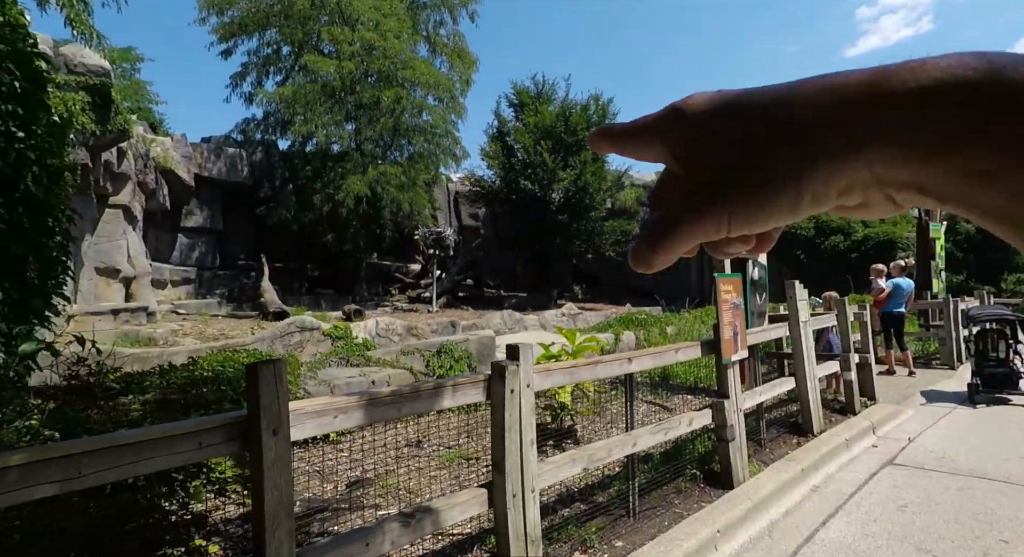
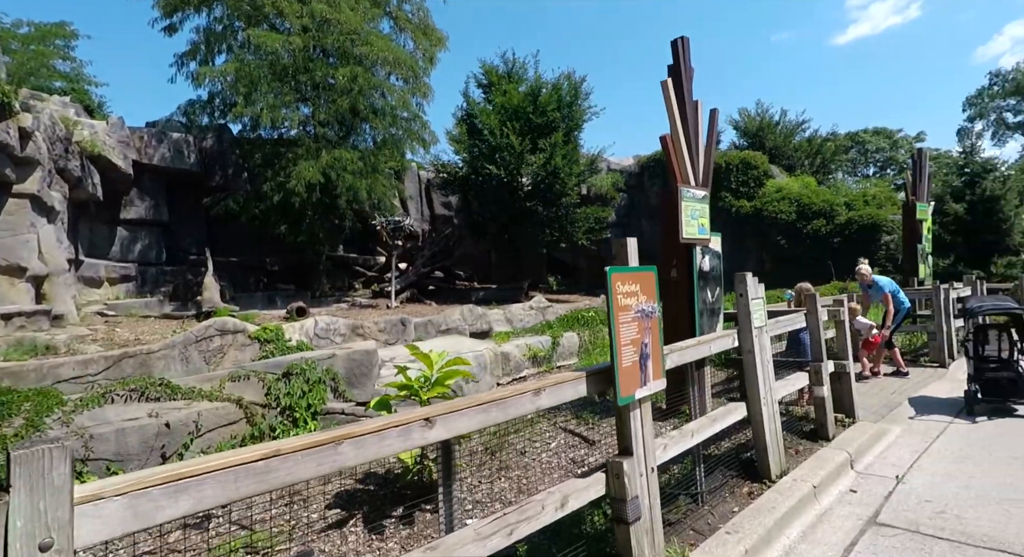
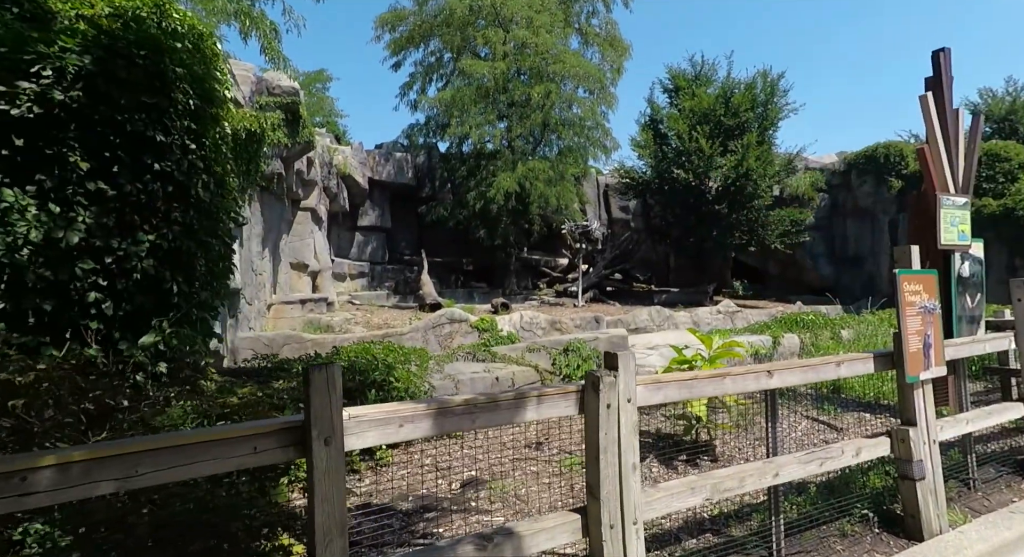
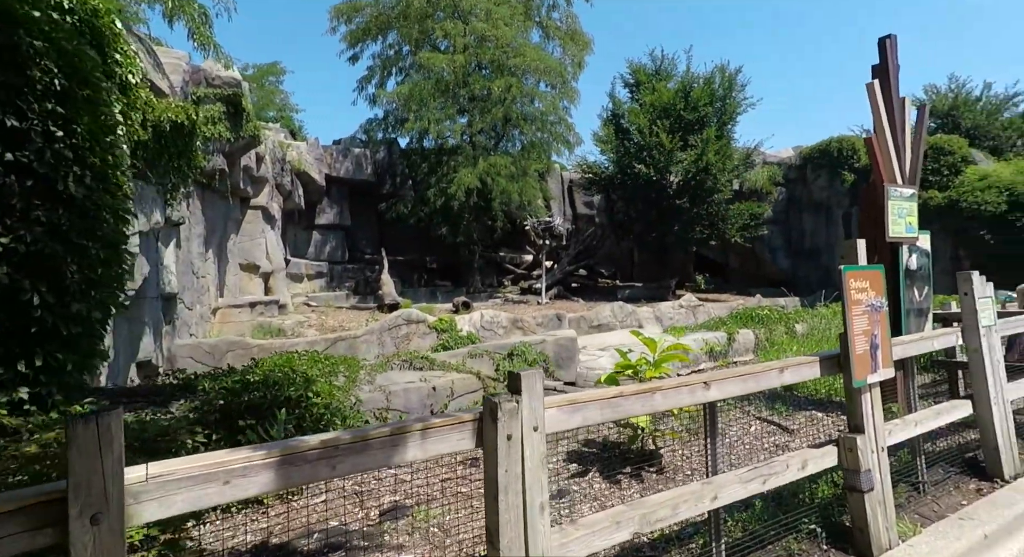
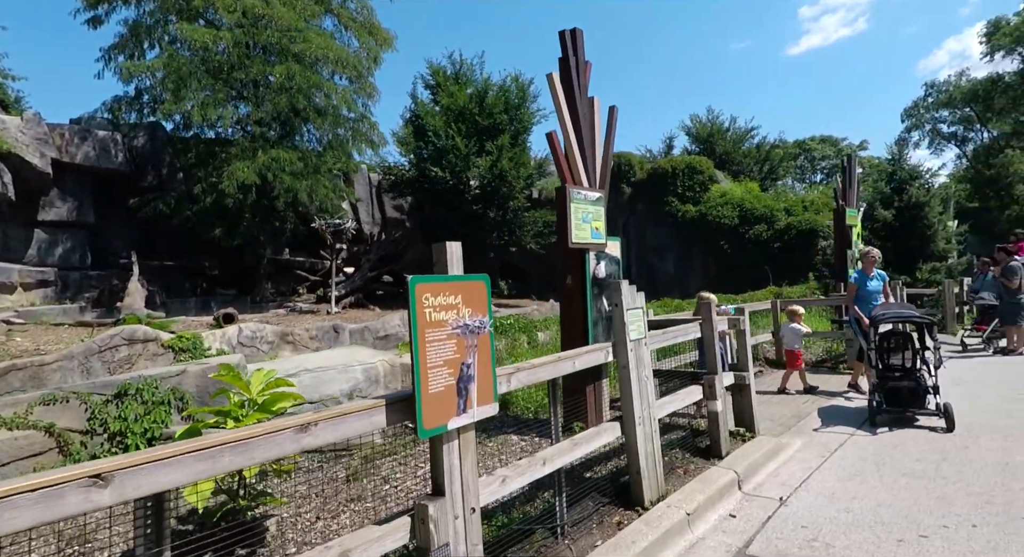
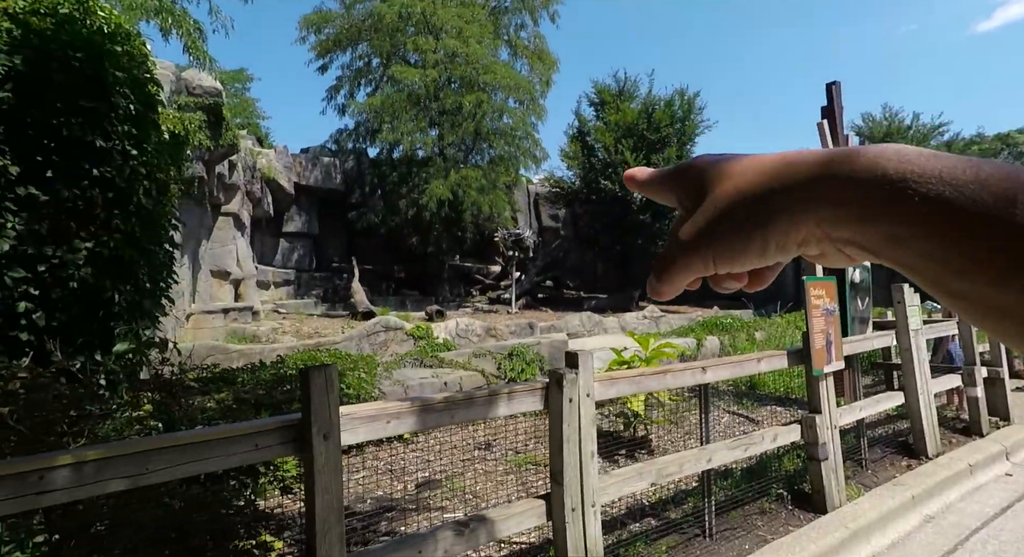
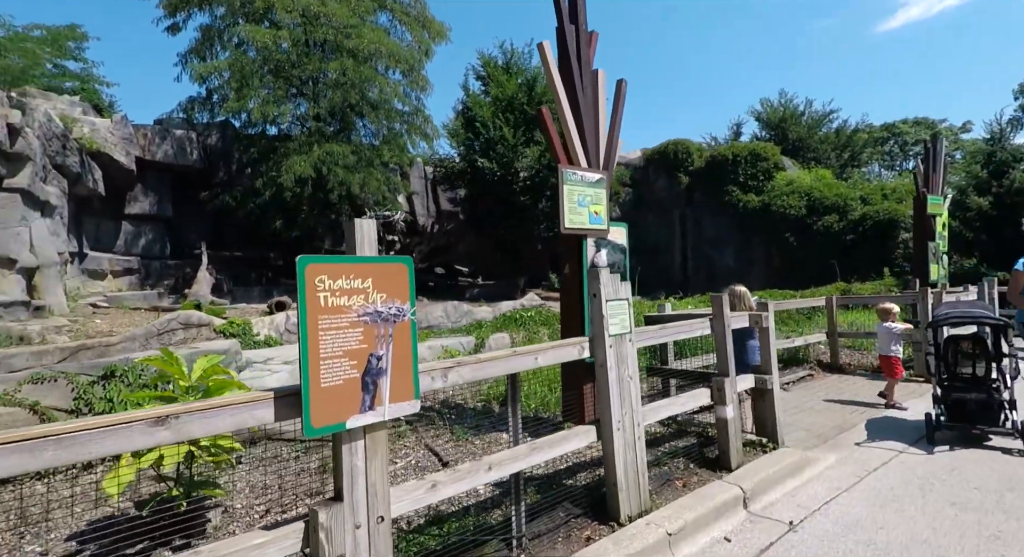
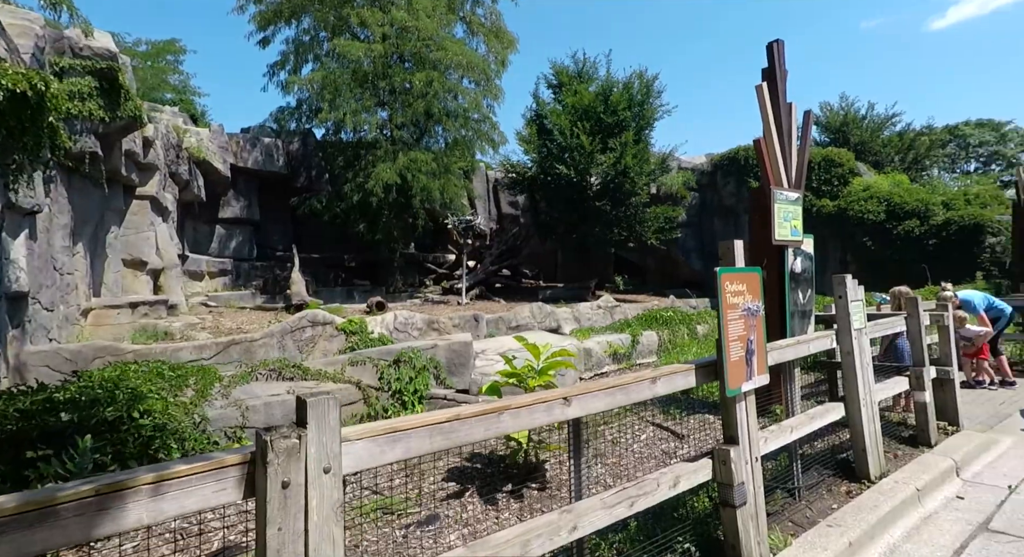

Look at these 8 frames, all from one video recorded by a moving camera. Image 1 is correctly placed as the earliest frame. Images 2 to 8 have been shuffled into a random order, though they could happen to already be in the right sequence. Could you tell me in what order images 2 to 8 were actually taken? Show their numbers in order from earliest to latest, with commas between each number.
6, 3, 4, 8, 2, 5, 7
